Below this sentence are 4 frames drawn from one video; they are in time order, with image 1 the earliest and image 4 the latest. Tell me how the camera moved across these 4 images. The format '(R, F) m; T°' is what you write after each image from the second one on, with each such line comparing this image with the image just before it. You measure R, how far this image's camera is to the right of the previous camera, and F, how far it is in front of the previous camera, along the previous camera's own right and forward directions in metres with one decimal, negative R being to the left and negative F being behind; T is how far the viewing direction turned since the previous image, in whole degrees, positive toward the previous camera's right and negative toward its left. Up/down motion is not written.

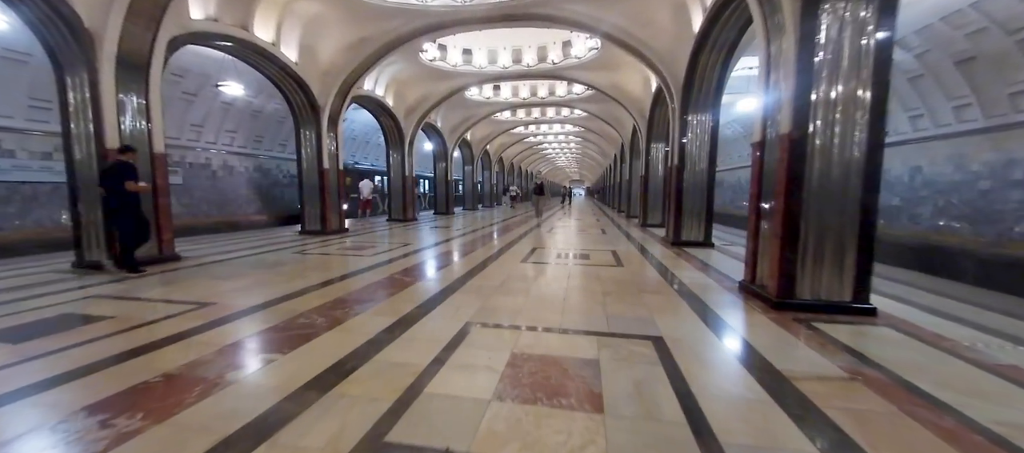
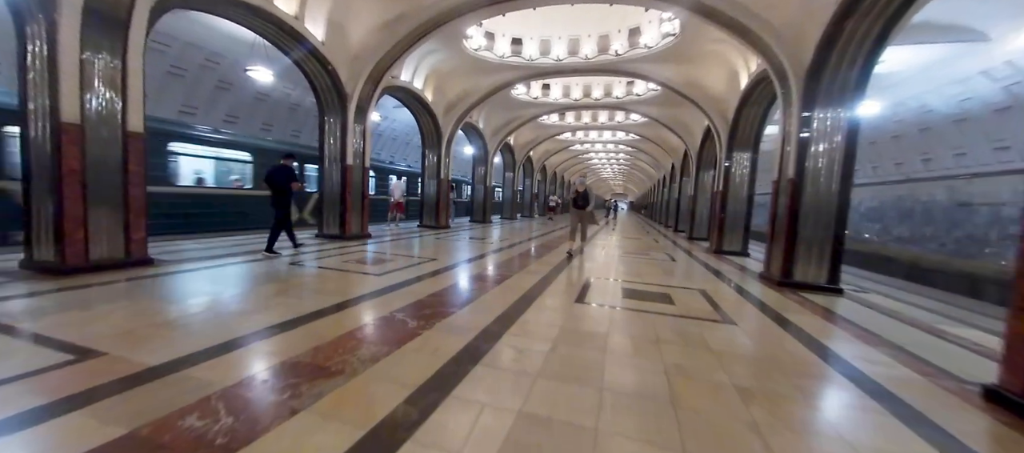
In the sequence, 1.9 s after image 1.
(-0.2, +1.5) m; -6°
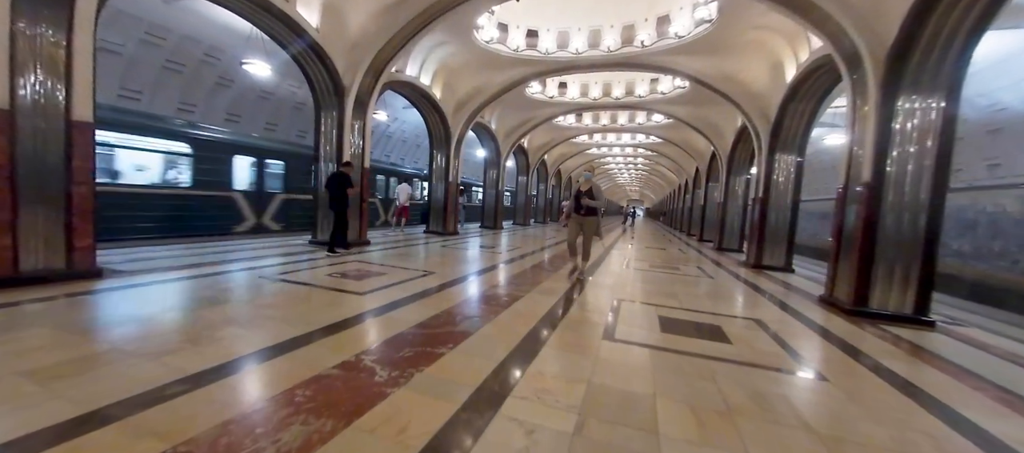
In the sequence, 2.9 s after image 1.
(0.0, +0.8) m; -2°
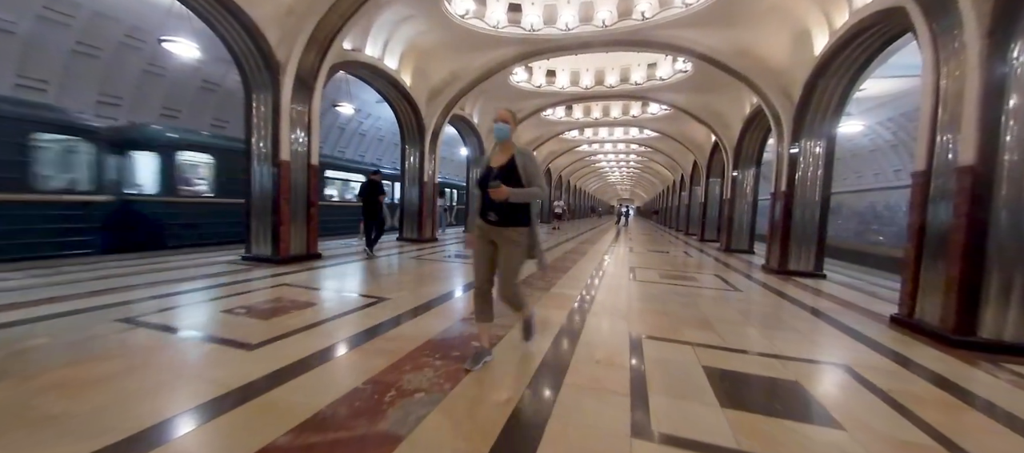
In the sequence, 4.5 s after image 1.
(+0.2, +1.2) m; +1°
